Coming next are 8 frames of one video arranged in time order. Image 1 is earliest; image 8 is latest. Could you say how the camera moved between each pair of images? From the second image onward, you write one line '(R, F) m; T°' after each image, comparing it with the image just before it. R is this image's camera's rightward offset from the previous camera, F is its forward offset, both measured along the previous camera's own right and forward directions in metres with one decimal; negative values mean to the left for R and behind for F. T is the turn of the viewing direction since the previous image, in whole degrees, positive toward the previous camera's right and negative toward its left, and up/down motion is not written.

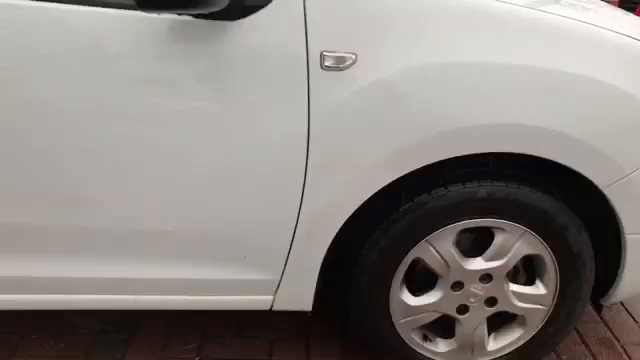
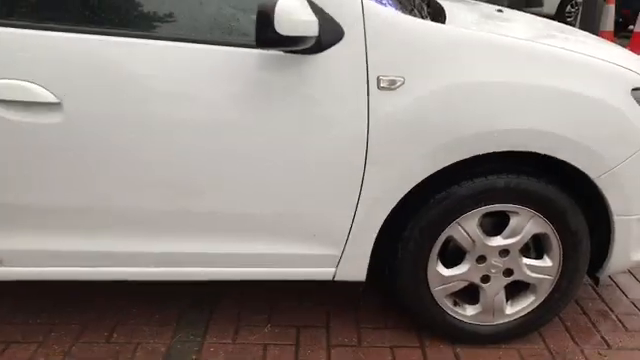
(-0.2, -0.5) m; 0°
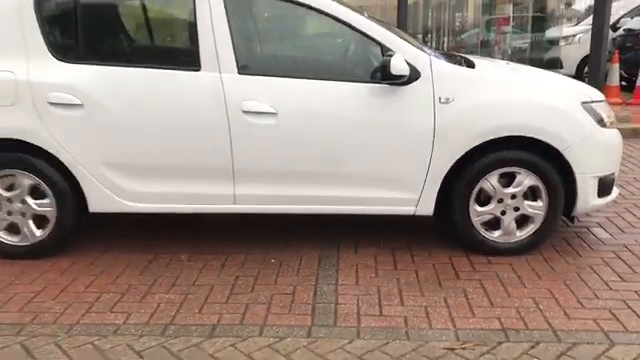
(-0.4, -1.9) m; -3°
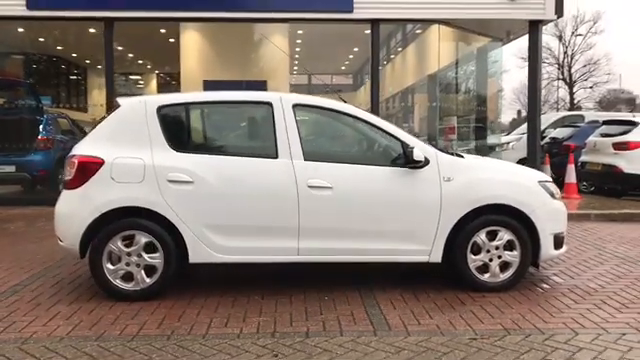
(-1.0, -1.6) m; +6°
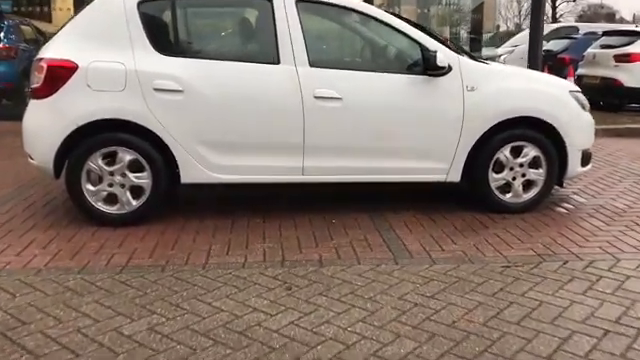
(-0.3, +0.7) m; +2°
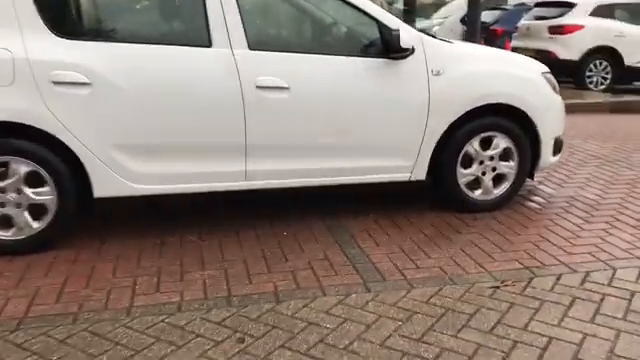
(-0.1, +0.8) m; +7°
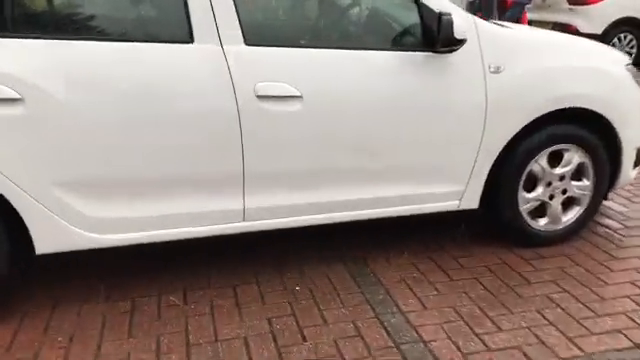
(-0.2, +1.2) m; +1°
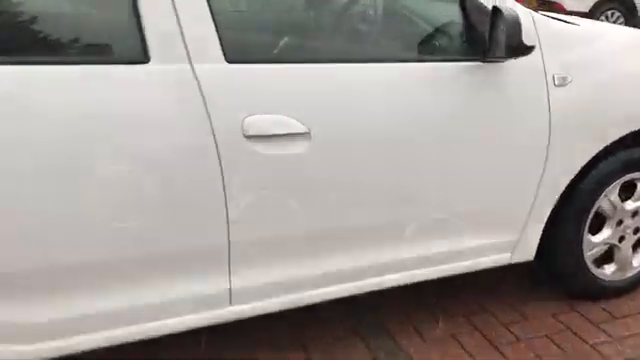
(-0.2, +0.9) m; +3°
